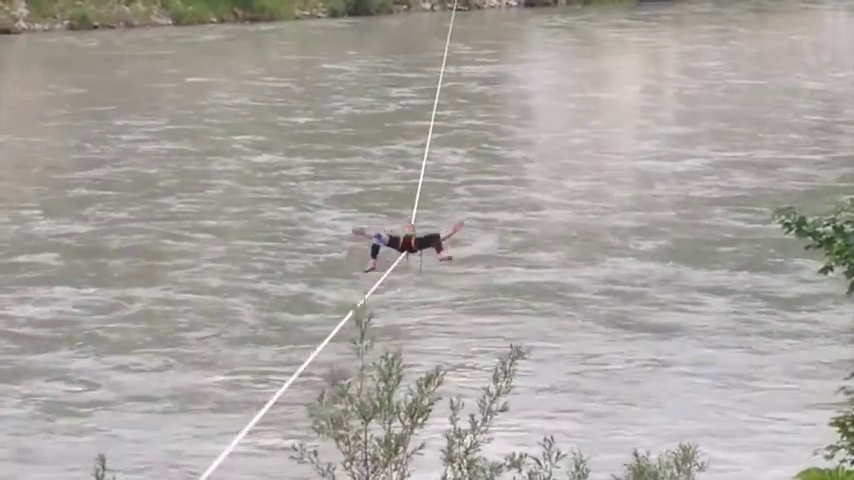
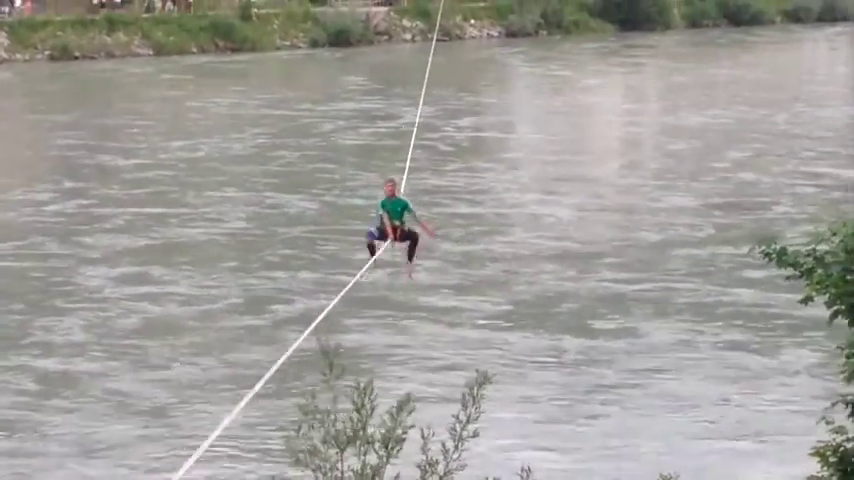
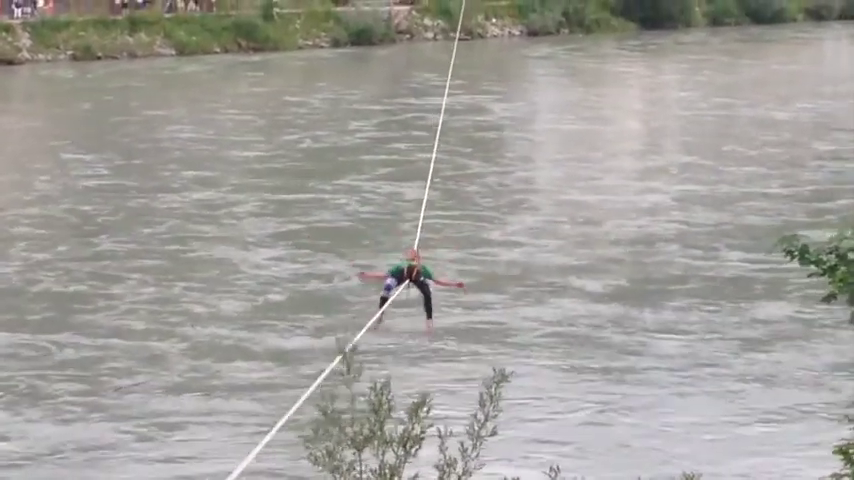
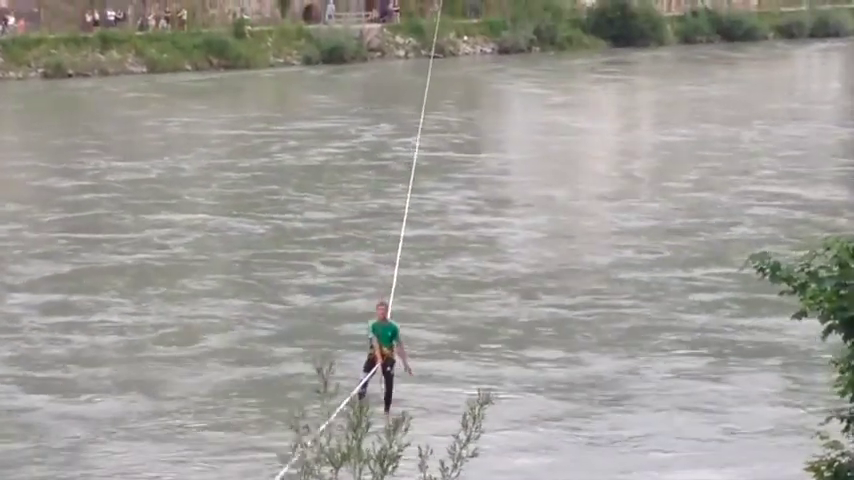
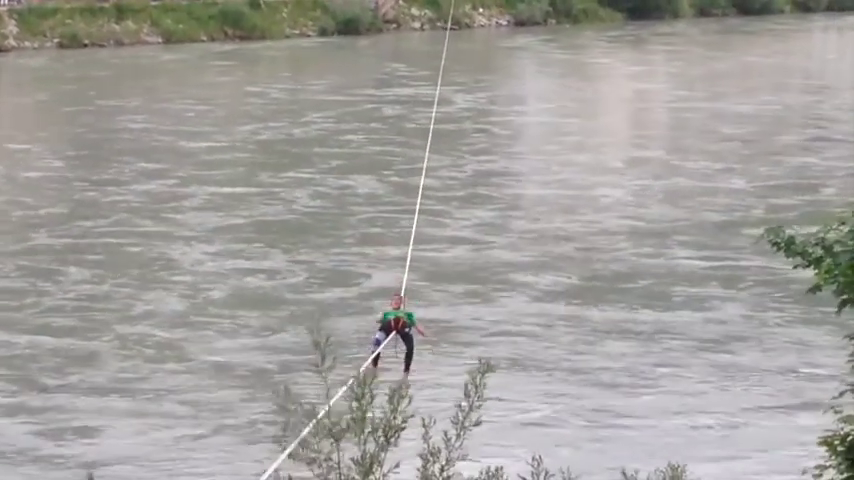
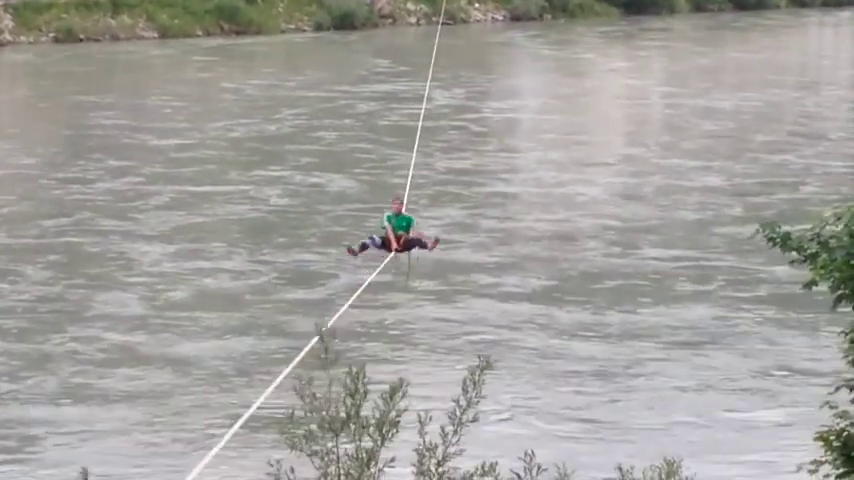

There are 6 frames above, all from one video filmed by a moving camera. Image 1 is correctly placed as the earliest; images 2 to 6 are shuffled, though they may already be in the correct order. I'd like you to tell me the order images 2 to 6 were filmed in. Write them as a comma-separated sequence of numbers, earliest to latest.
3, 5, 6, 2, 4
